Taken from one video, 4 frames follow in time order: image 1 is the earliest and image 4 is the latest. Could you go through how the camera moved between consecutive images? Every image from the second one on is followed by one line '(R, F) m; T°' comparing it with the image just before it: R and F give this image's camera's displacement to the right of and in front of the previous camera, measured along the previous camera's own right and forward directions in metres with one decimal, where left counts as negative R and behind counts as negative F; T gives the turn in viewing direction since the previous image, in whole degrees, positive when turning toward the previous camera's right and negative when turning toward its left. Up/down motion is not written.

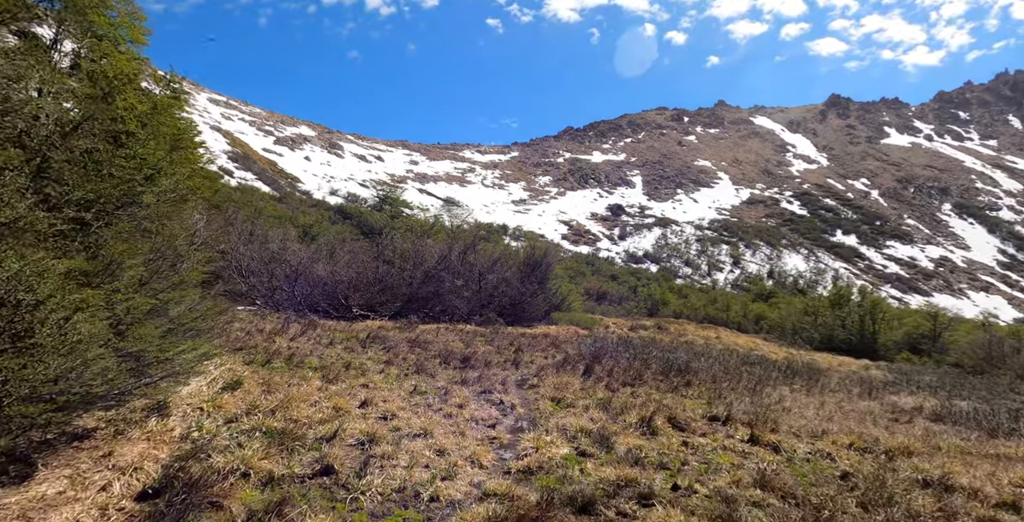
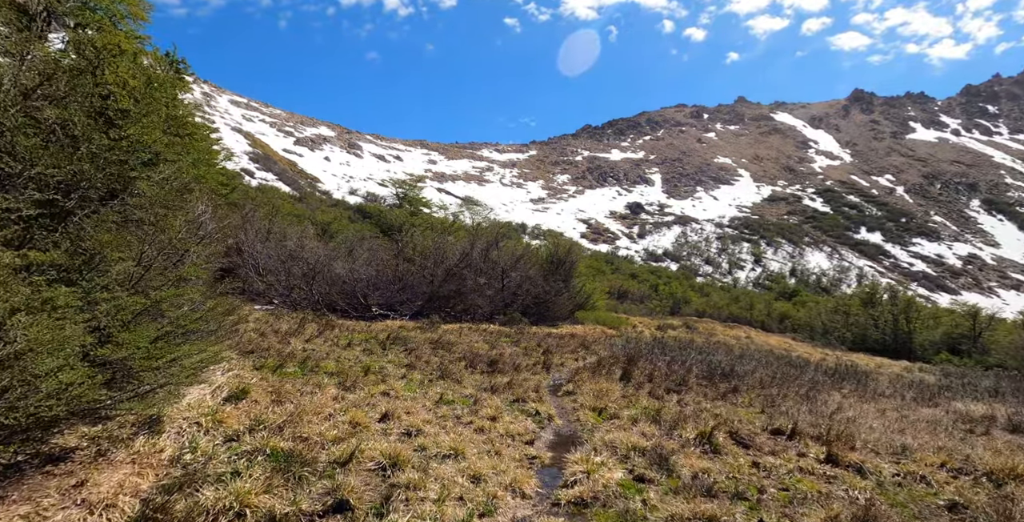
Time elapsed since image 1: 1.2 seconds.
(-0.2, +0.8) m; -2°
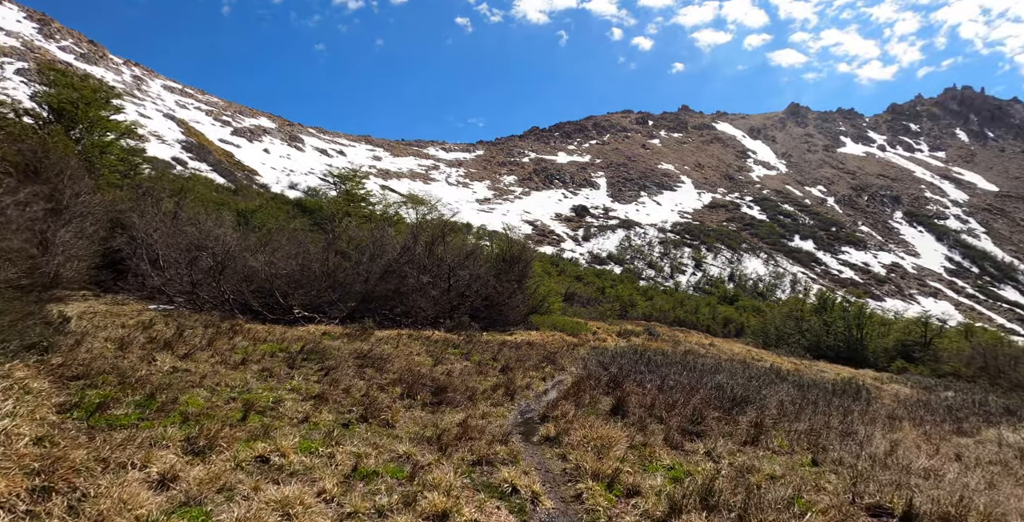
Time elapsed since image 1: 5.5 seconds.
(-0.1, +2.8) m; +5°
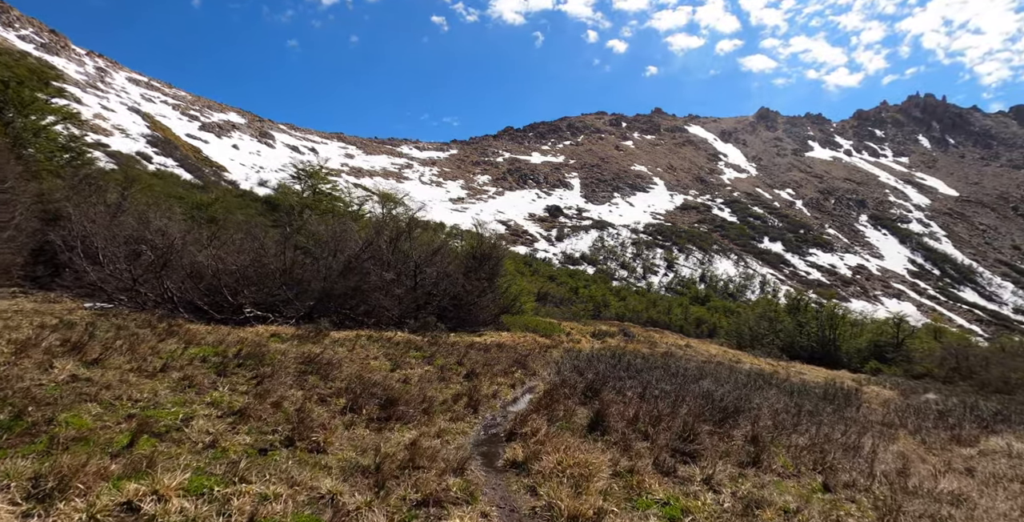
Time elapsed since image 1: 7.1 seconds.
(+0.1, +1.0) m; +2°
